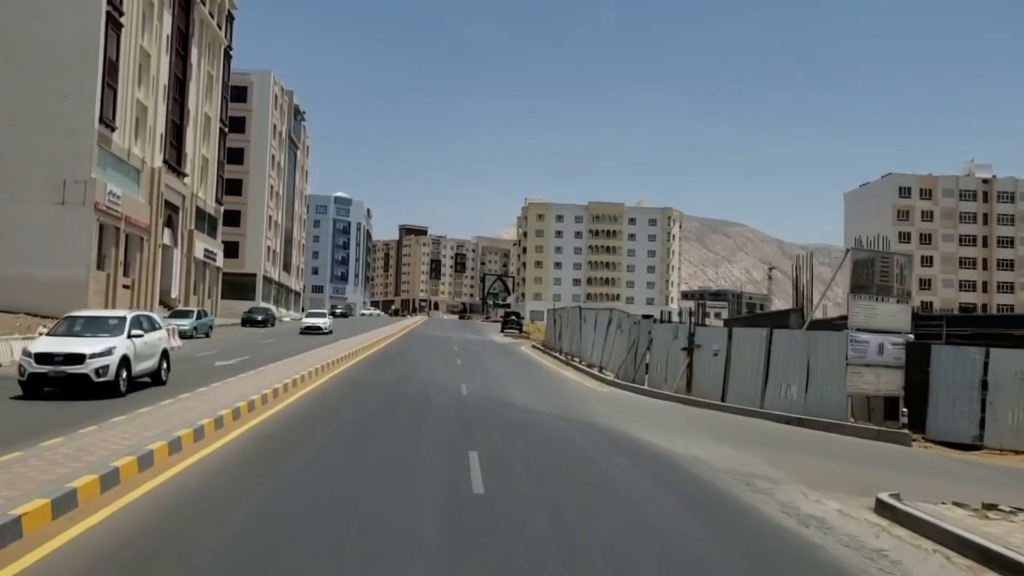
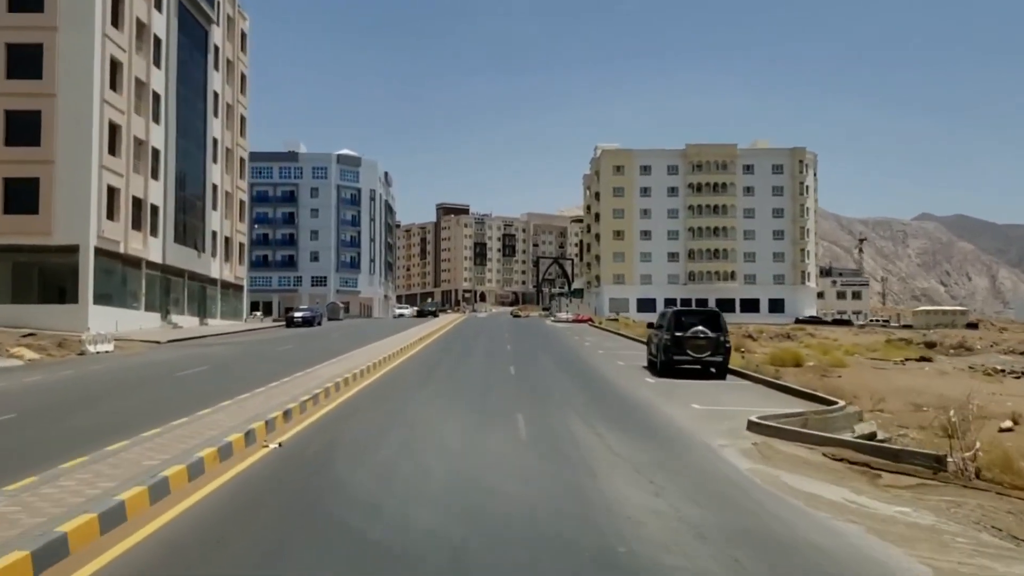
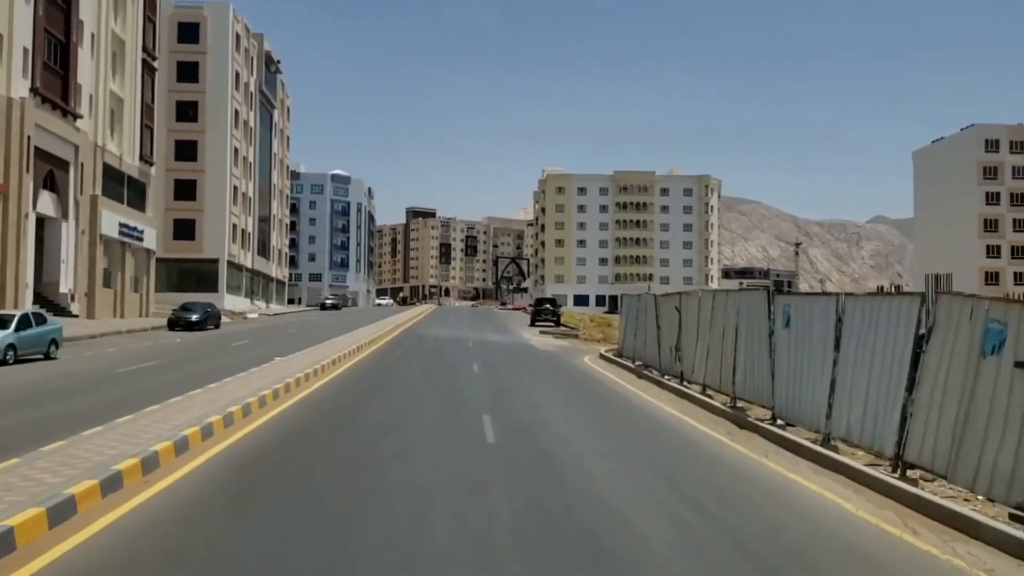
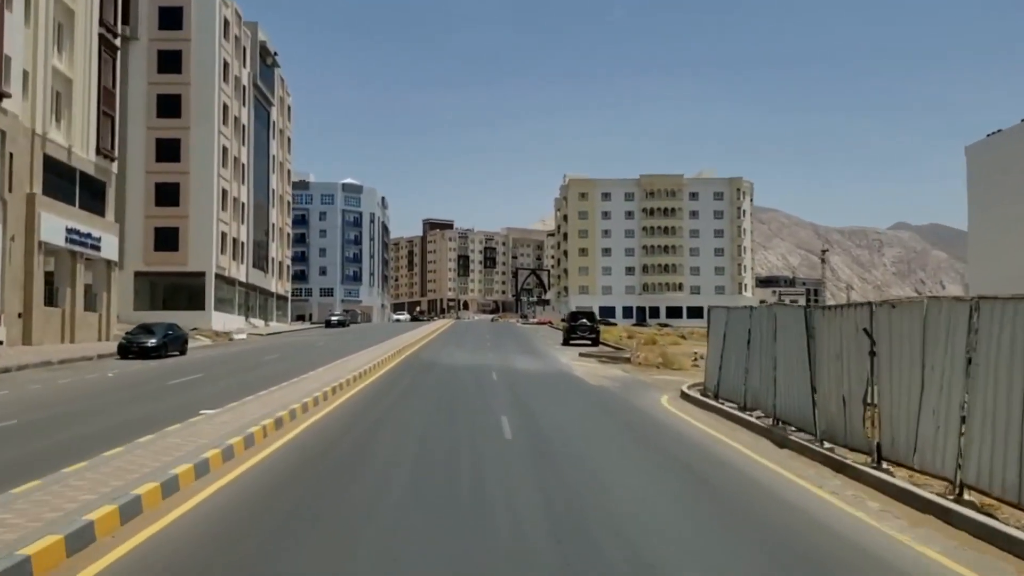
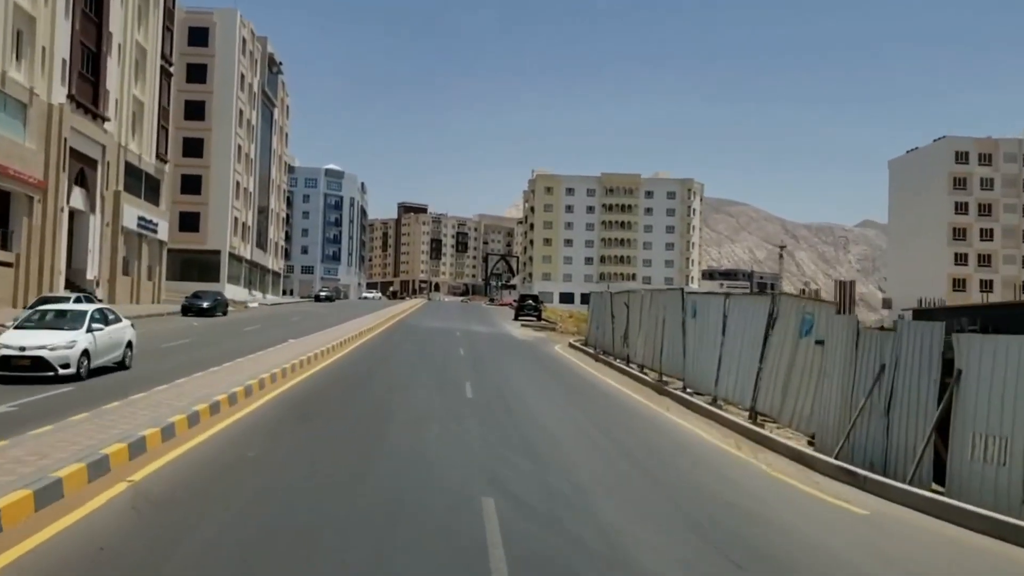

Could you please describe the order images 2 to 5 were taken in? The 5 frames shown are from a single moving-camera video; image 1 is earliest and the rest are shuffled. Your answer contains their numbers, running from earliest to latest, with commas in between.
5, 3, 4, 2
